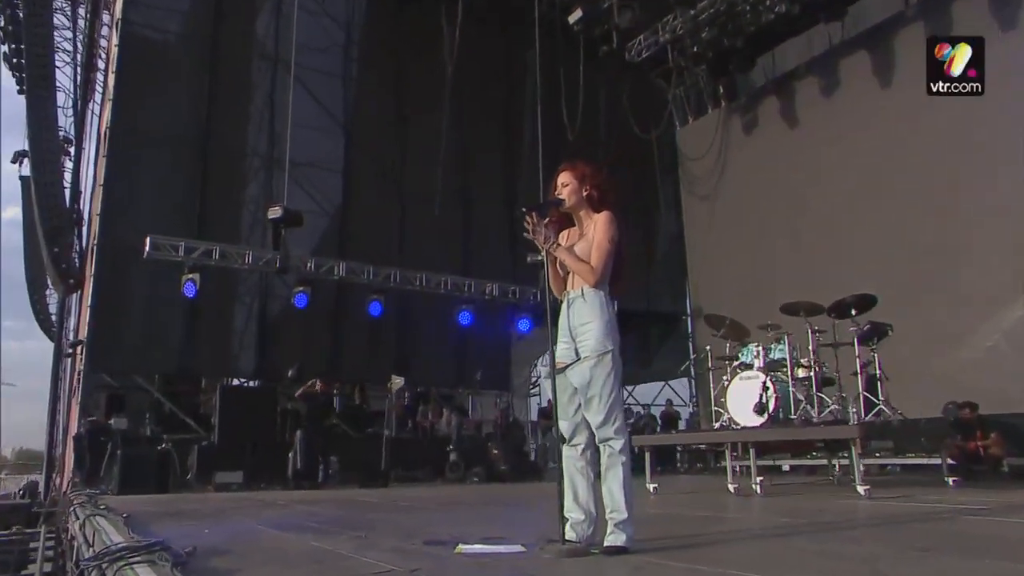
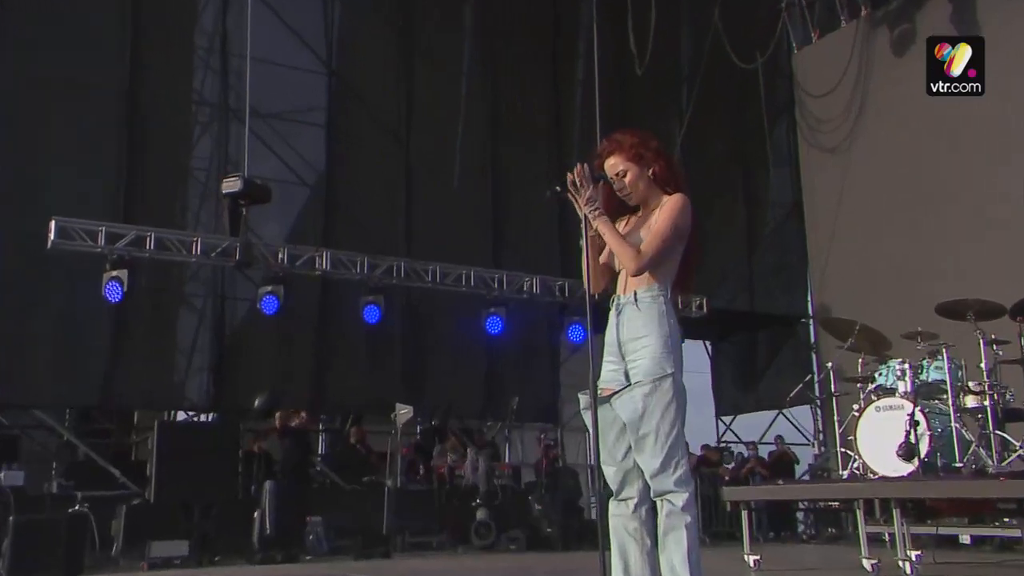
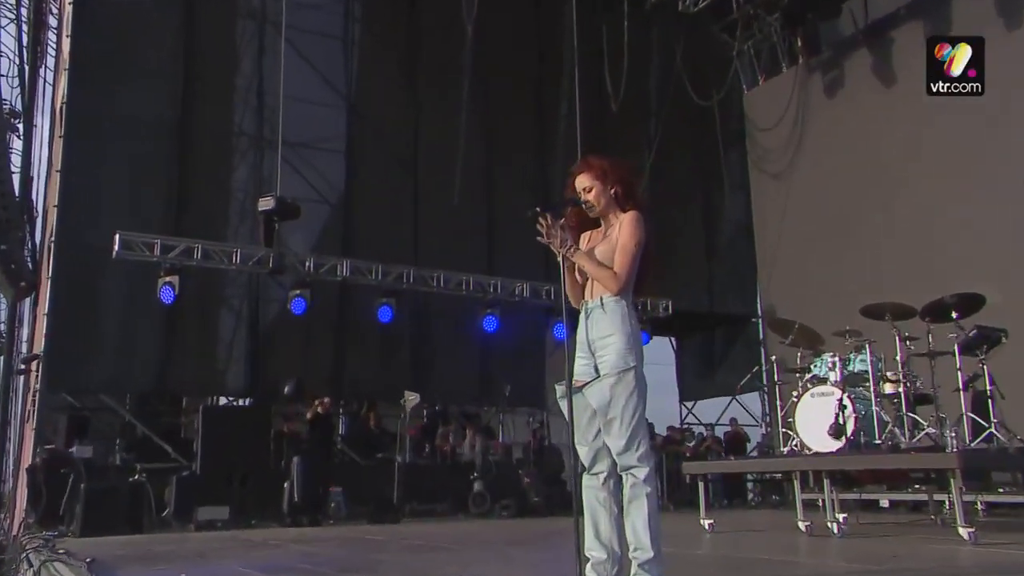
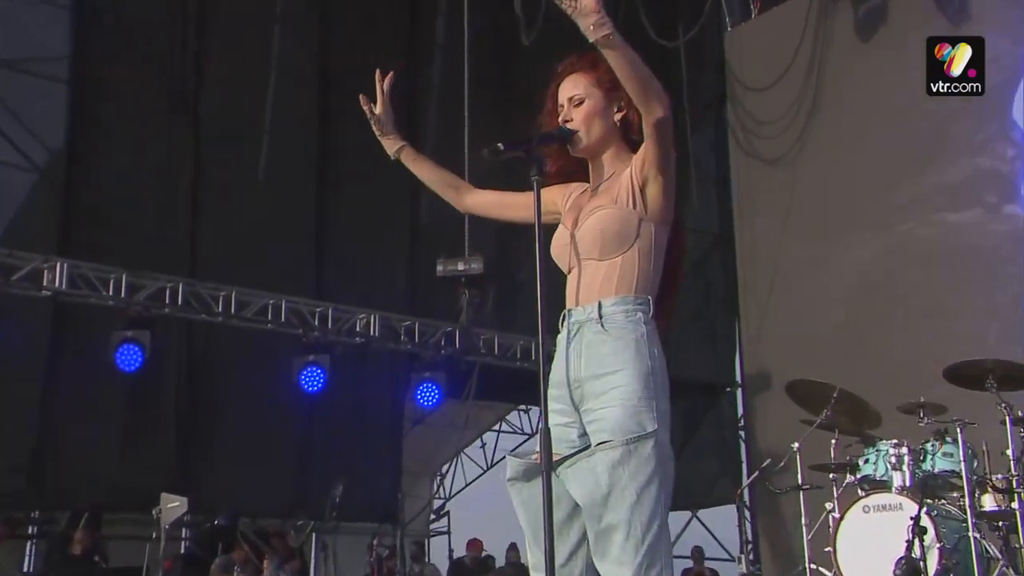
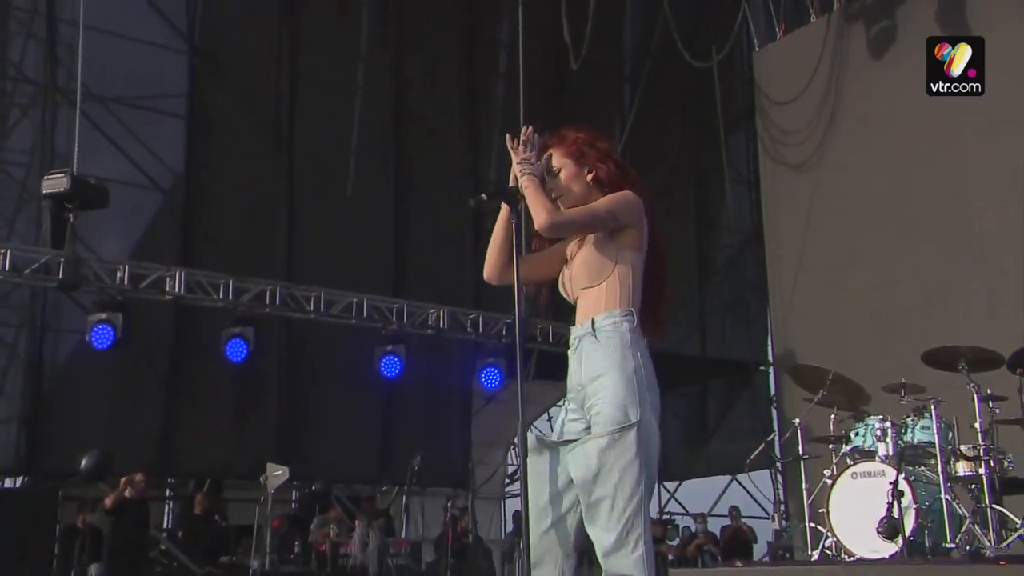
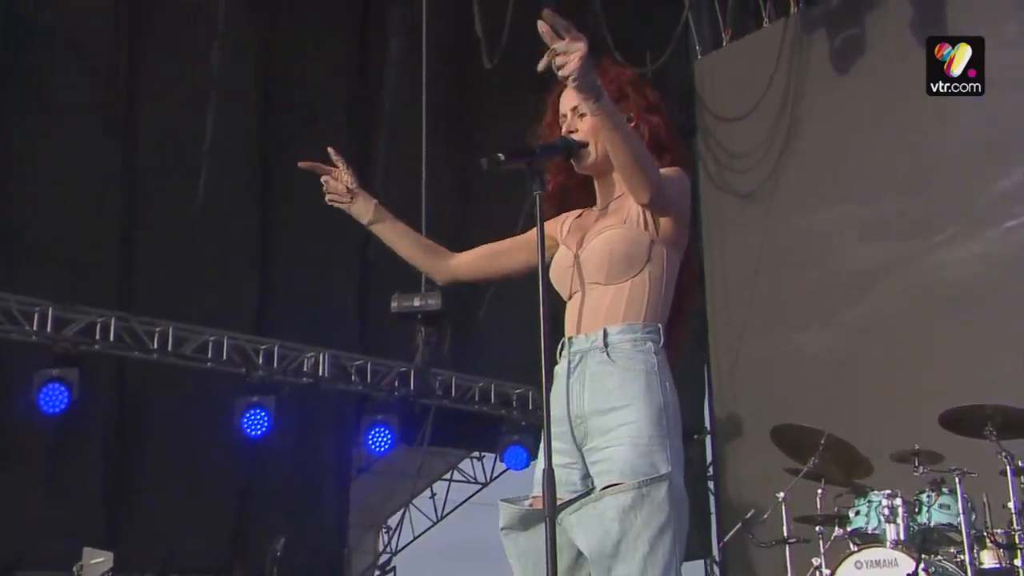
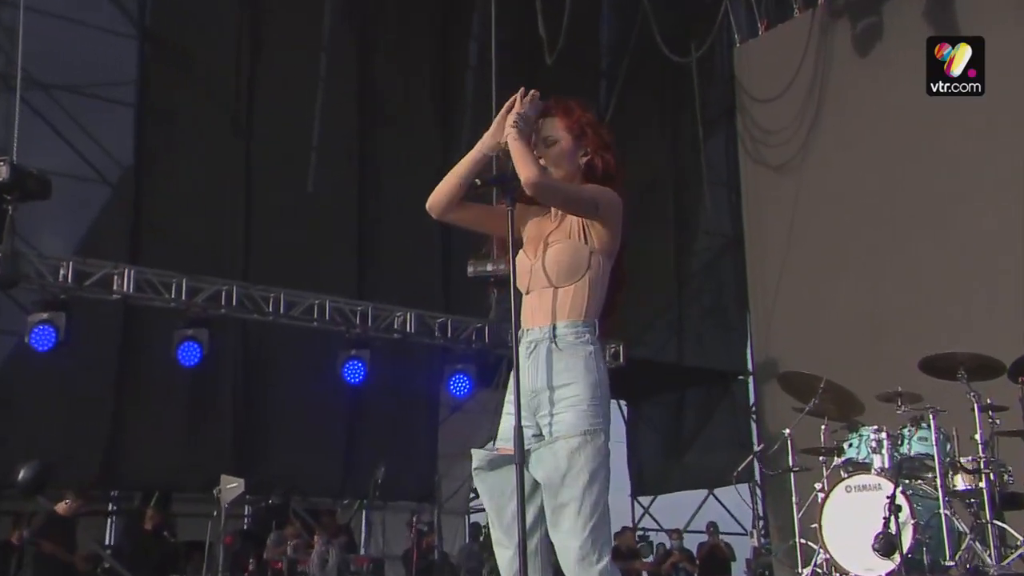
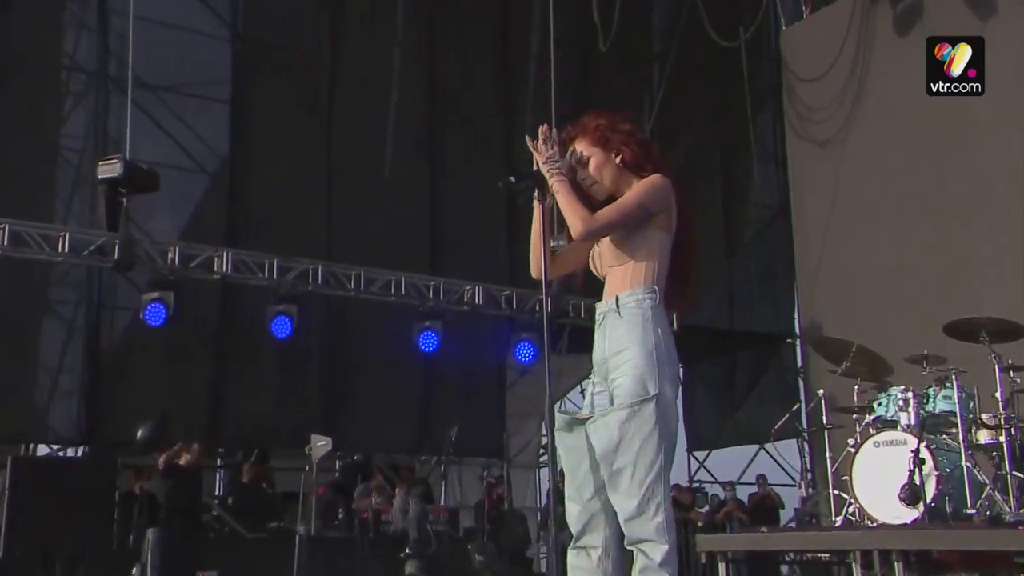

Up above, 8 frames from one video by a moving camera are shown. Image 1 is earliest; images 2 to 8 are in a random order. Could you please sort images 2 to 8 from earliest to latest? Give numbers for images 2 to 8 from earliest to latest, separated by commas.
3, 2, 8, 5, 7, 4, 6
